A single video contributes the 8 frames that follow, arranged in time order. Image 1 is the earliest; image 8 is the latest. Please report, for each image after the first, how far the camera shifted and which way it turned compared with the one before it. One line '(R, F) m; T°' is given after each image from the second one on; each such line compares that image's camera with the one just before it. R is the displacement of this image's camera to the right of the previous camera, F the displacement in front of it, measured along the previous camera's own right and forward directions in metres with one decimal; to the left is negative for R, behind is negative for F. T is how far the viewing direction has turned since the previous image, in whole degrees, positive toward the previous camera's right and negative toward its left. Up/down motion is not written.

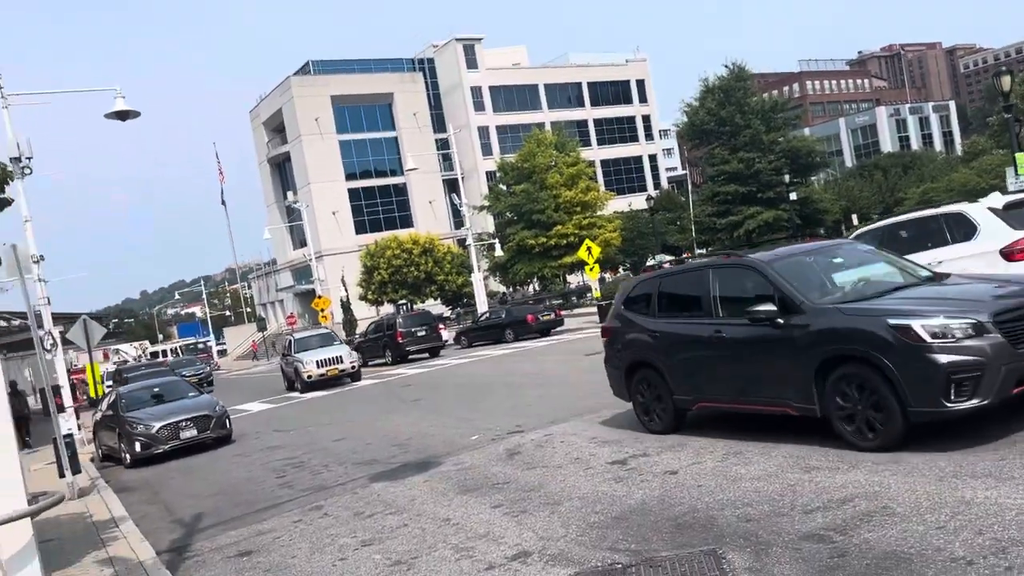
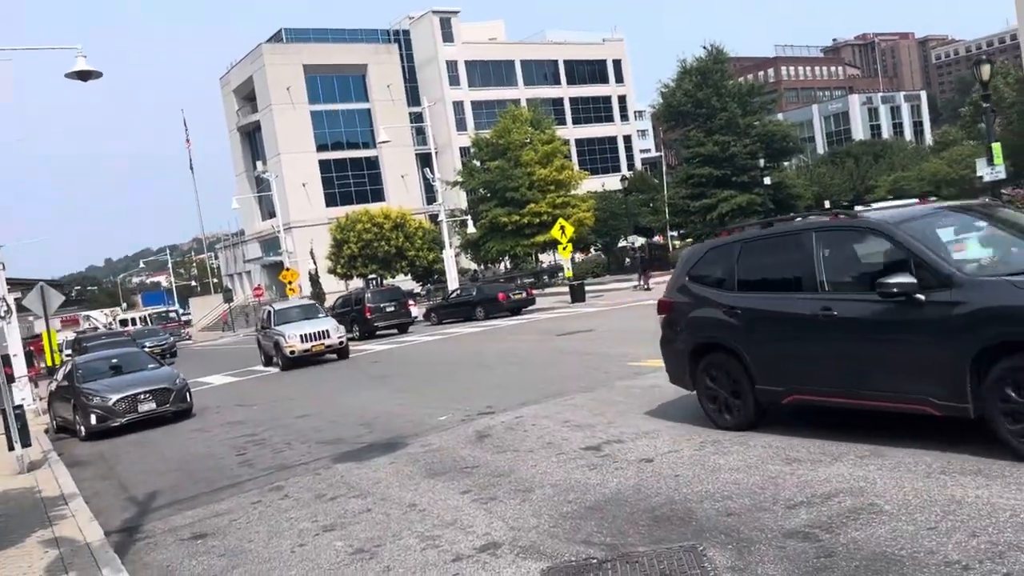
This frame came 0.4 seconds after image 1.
(0.0, +0.3) m; +2°
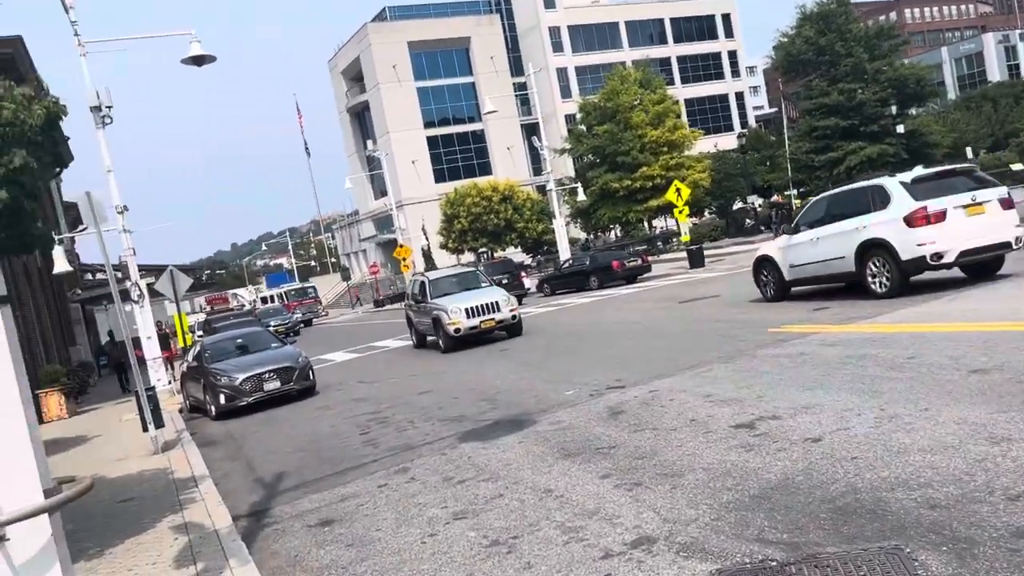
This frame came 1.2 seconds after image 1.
(-0.2, +0.7) m; -7°
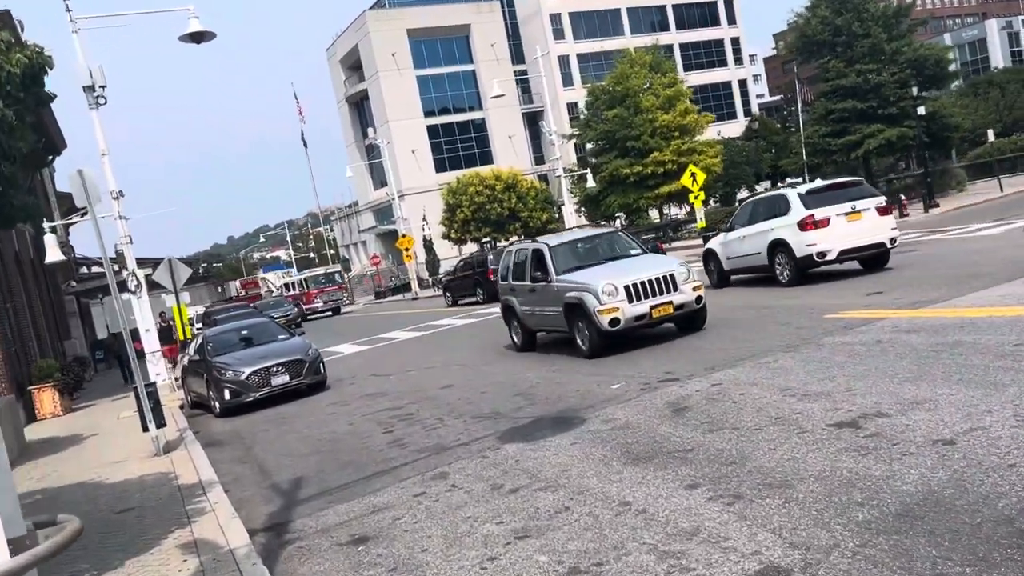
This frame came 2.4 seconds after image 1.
(-0.5, +1.0) m; 0°
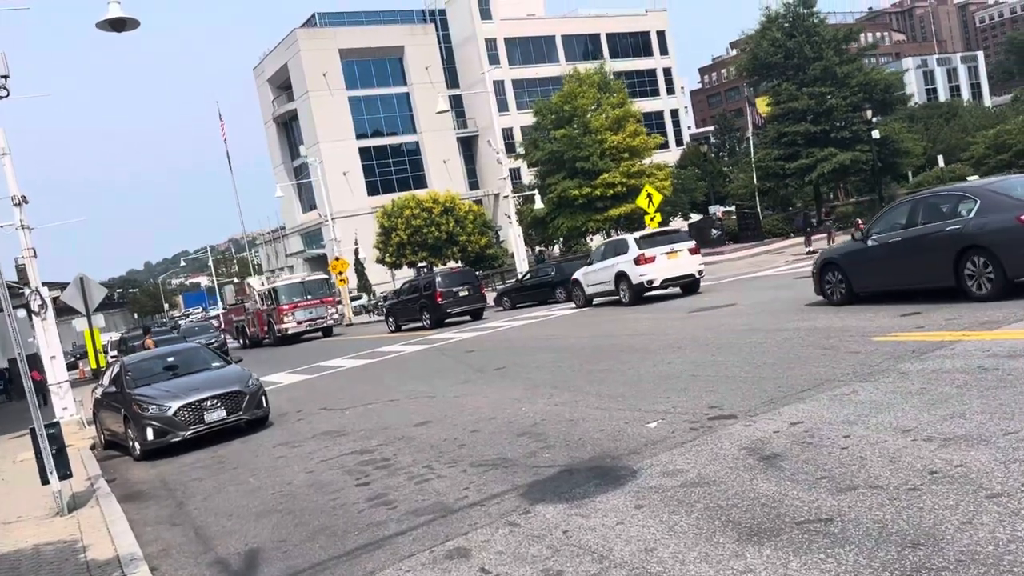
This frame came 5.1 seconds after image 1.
(-0.8, +2.0) m; +5°
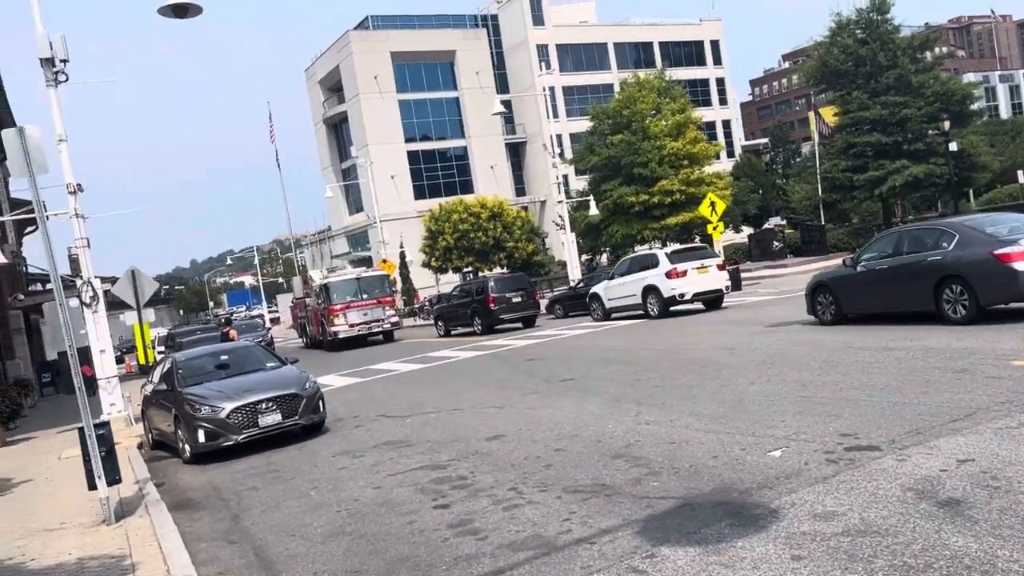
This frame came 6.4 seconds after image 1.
(-0.5, +0.9) m; -3°
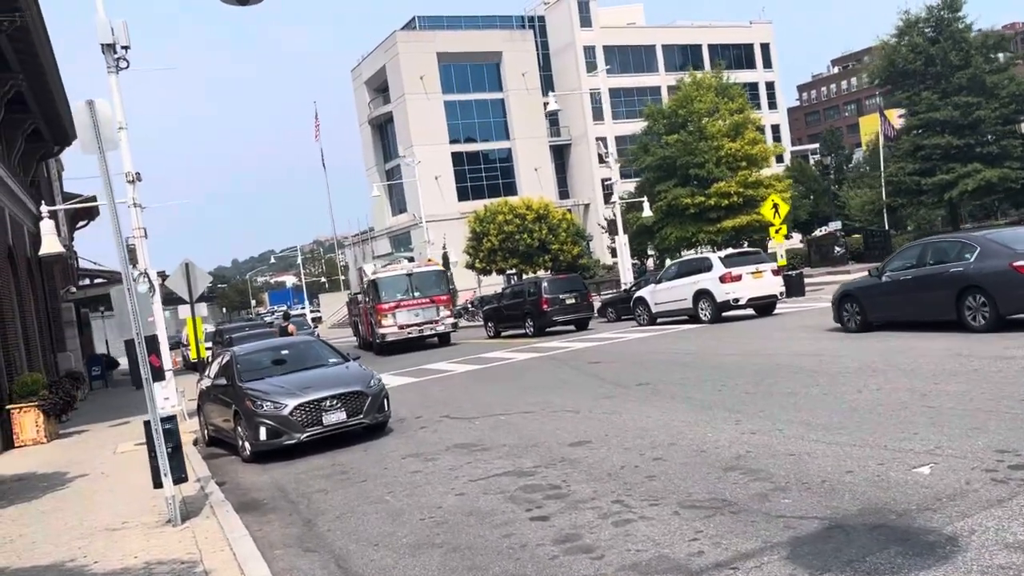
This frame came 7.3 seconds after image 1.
(-0.6, +0.7) m; -2°
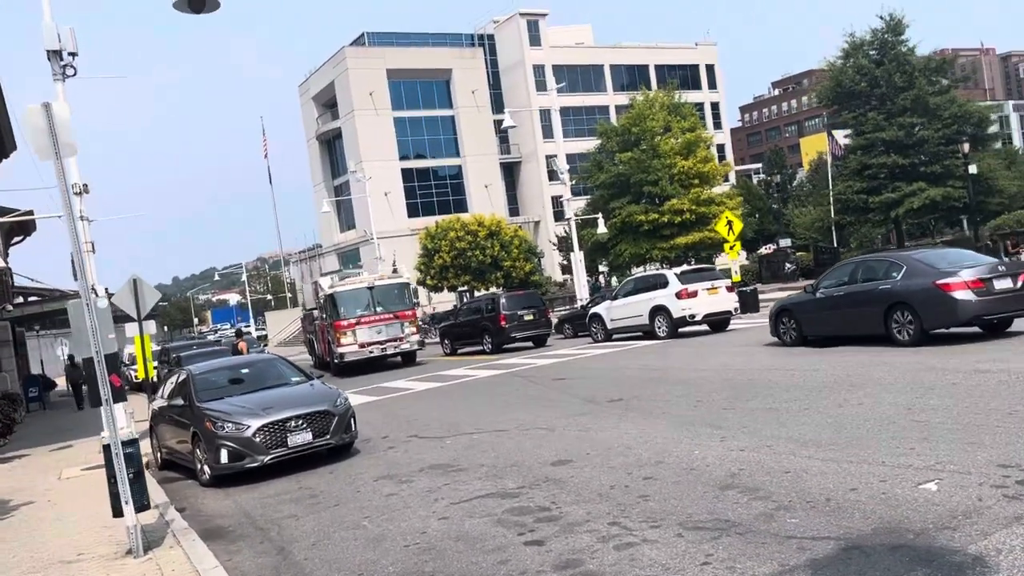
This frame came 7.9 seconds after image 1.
(-0.3, +0.3) m; +4°
